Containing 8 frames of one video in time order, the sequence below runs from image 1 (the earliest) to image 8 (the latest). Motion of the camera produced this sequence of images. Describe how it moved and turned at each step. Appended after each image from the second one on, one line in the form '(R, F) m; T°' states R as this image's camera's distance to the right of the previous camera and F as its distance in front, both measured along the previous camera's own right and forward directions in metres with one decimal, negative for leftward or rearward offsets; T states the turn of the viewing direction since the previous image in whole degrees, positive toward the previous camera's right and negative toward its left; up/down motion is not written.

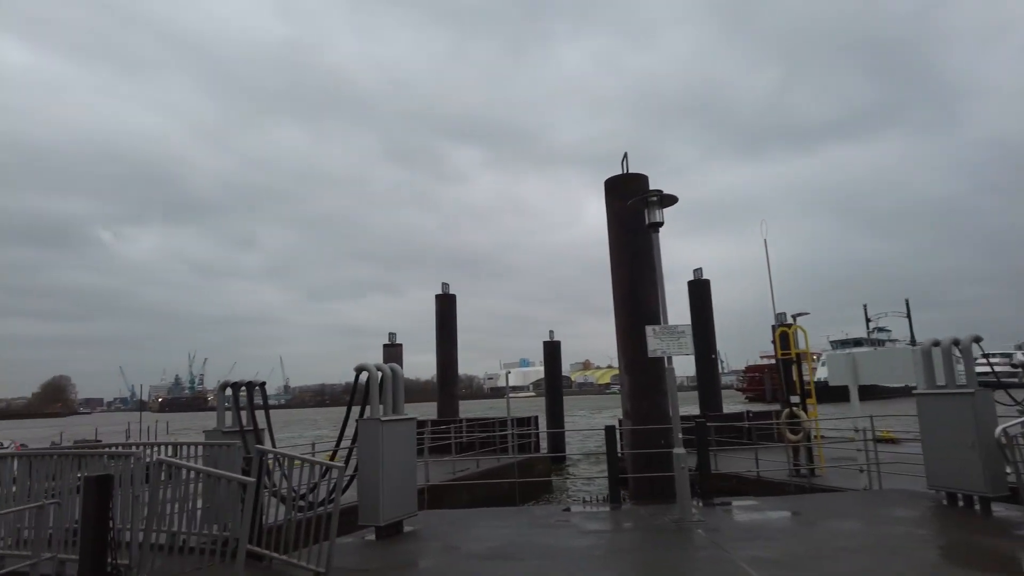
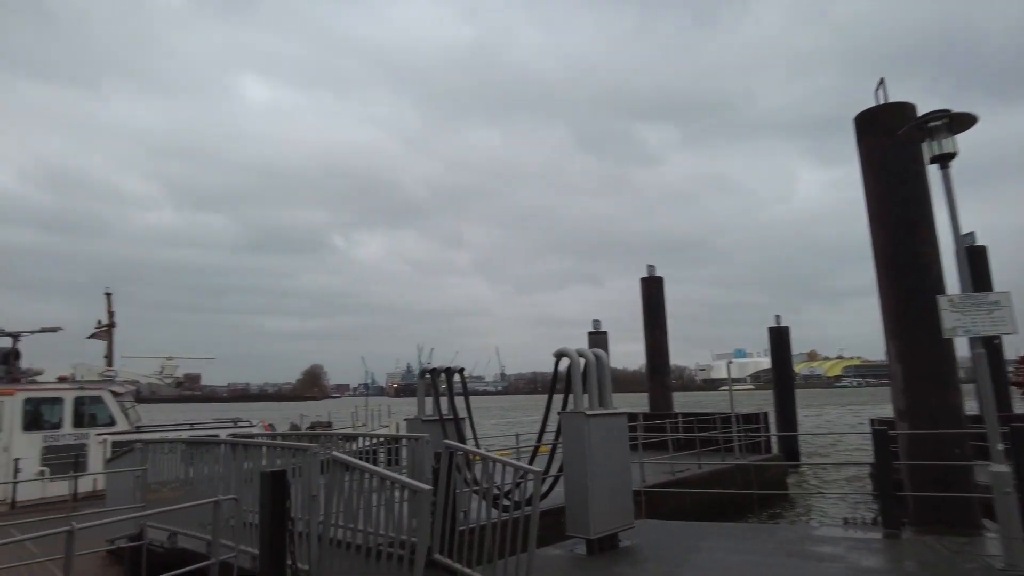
(-0.2, +1.3) m; -18°
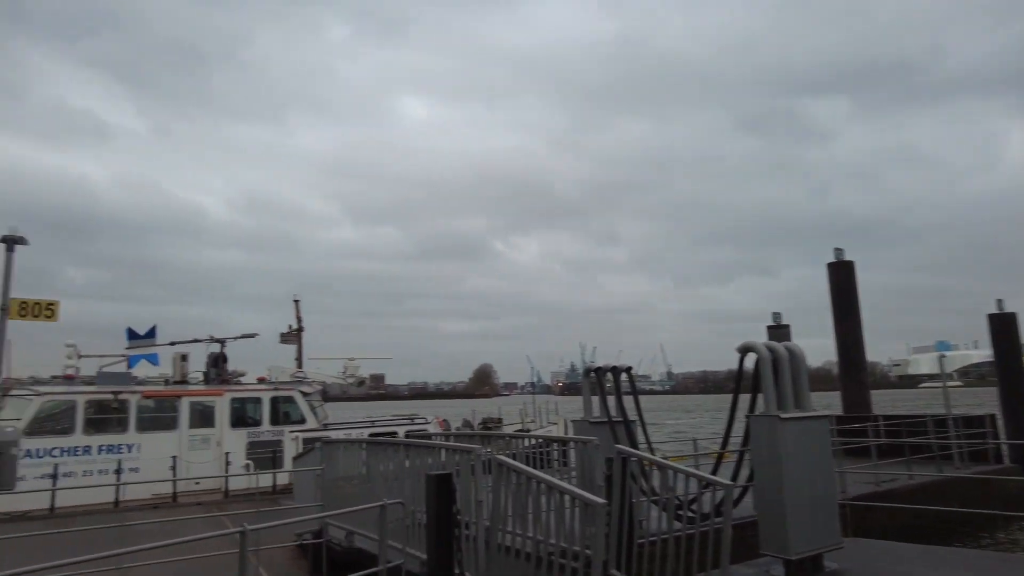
(-0.1, +0.5) m; -14°
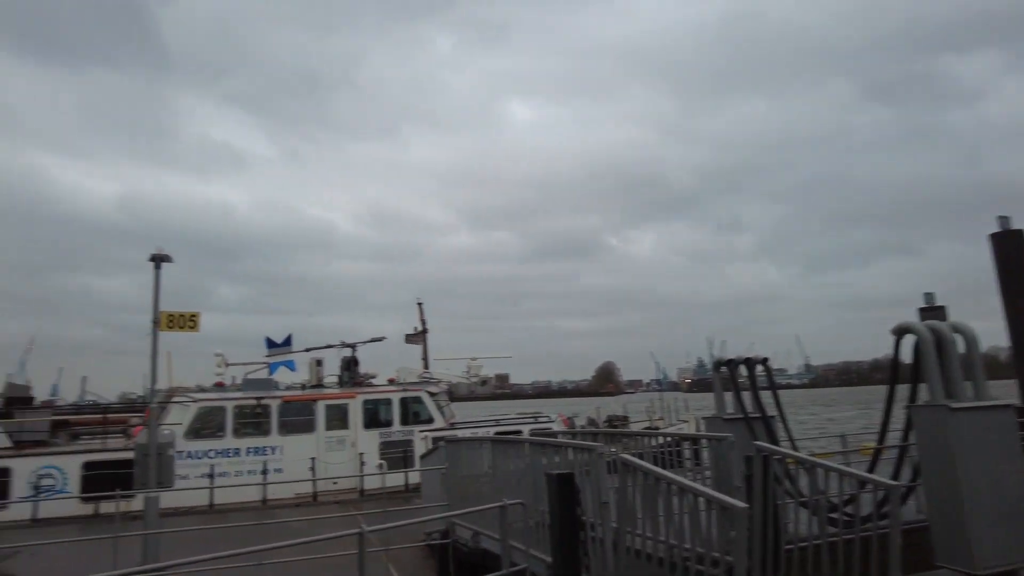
(0.0, +0.3) m; -10°
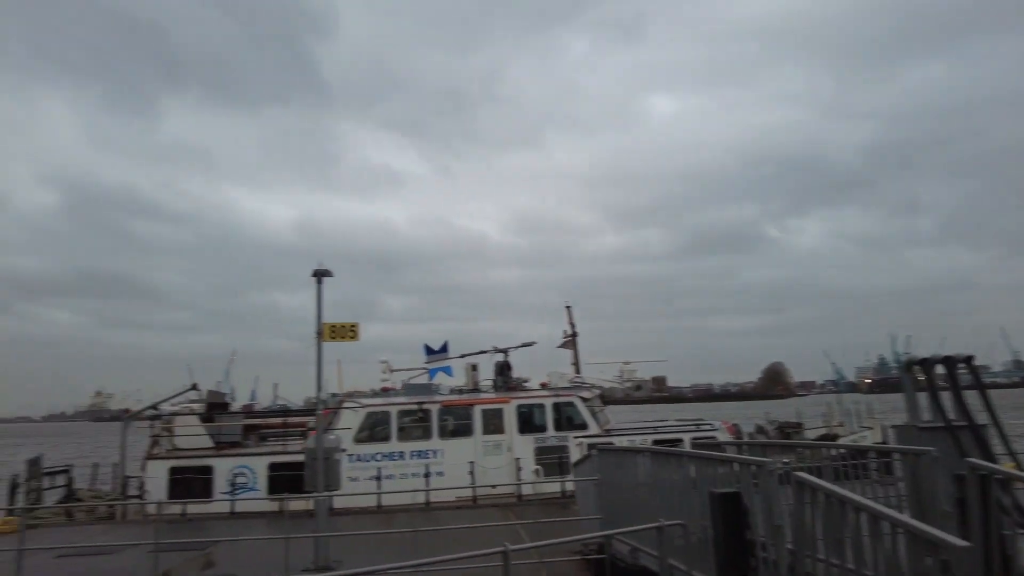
(0.0, +0.3) m; -13°
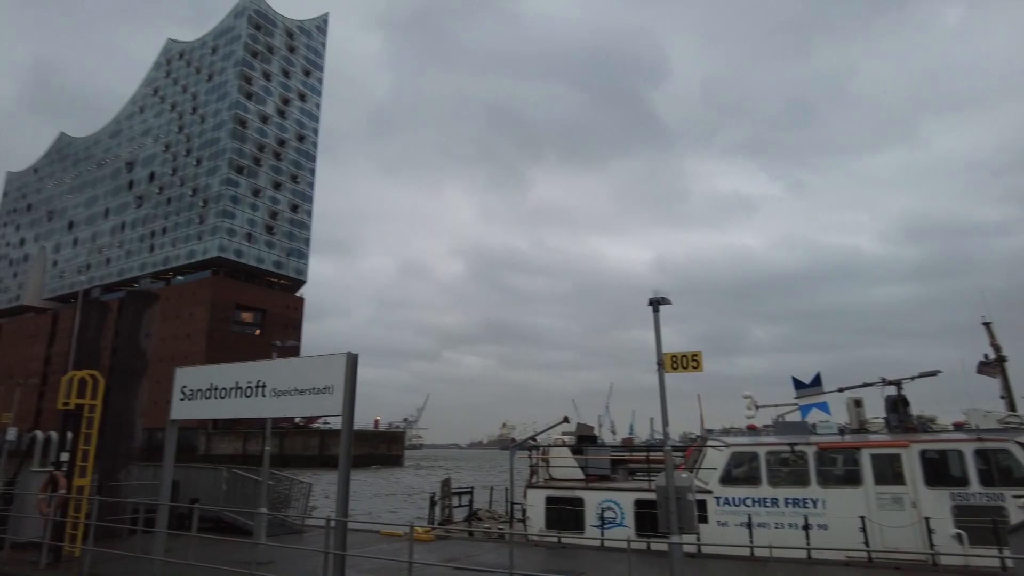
(+0.2, +0.6) m; -30°
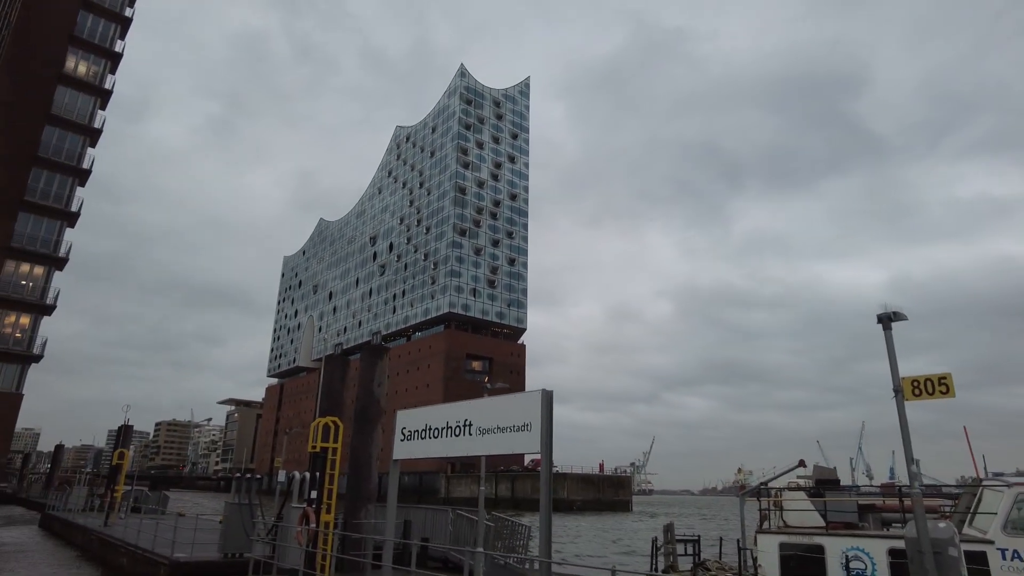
(+0.3, +0.3) m; -18°
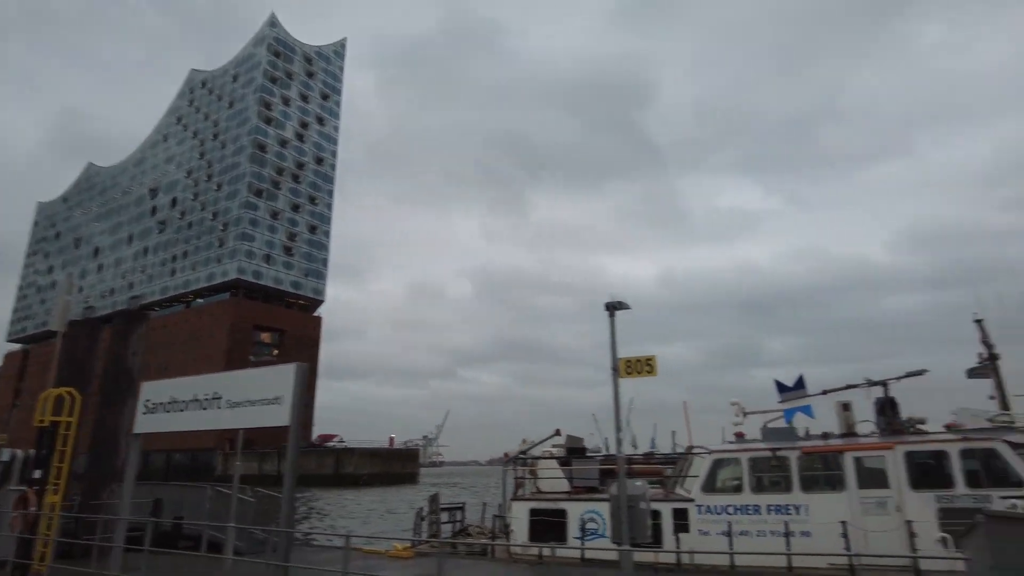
(+0.5, -0.4) m; +17°
